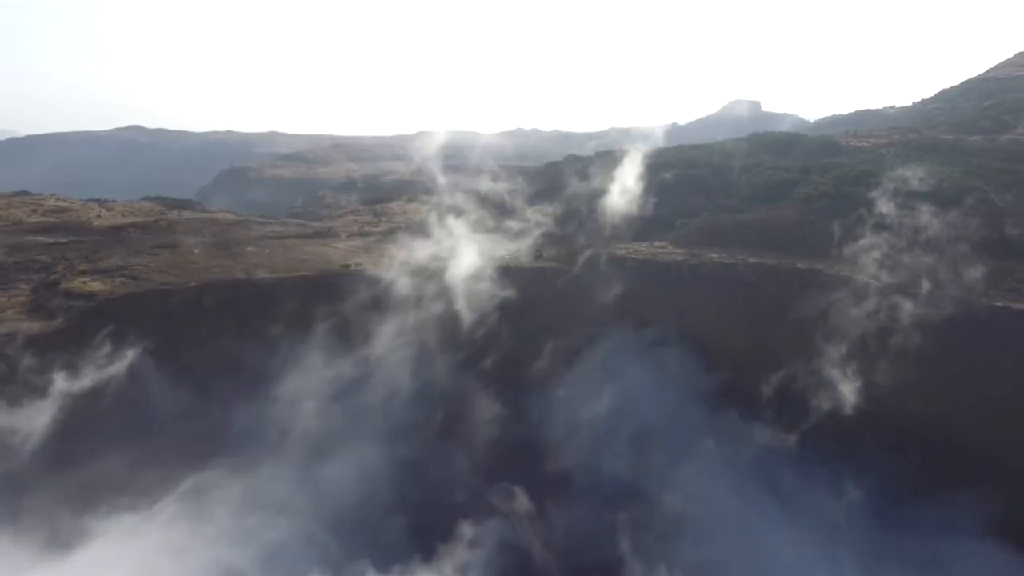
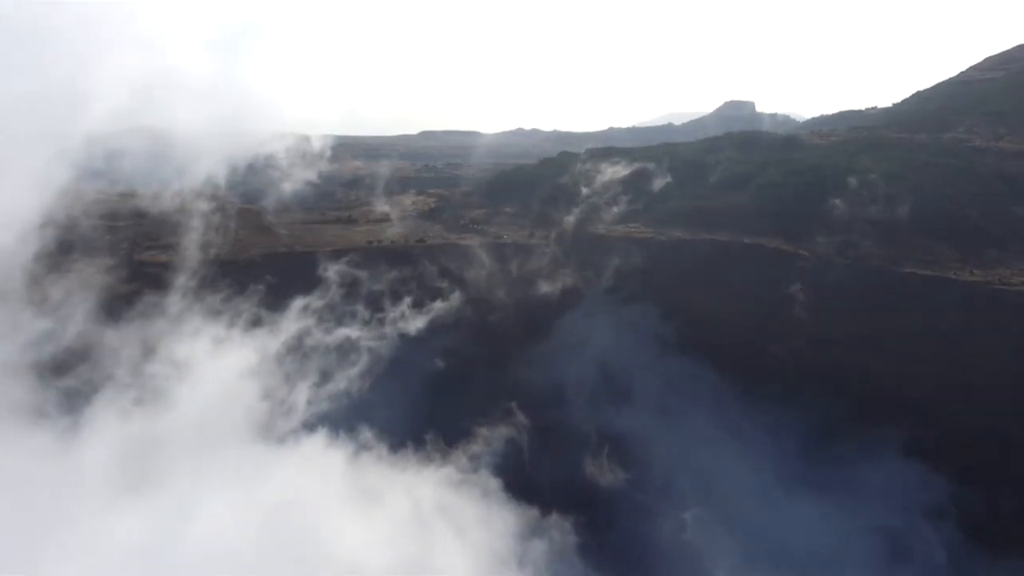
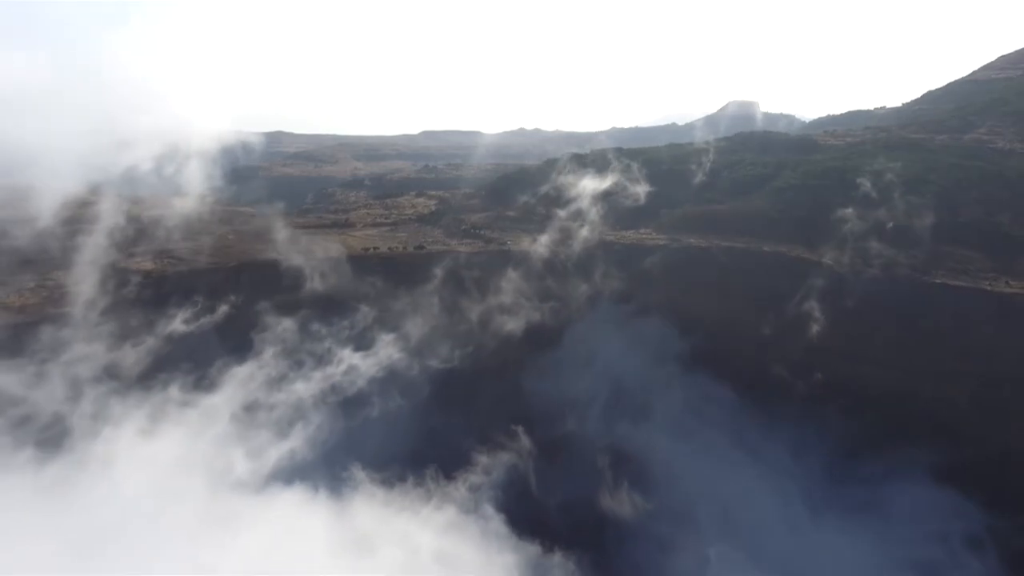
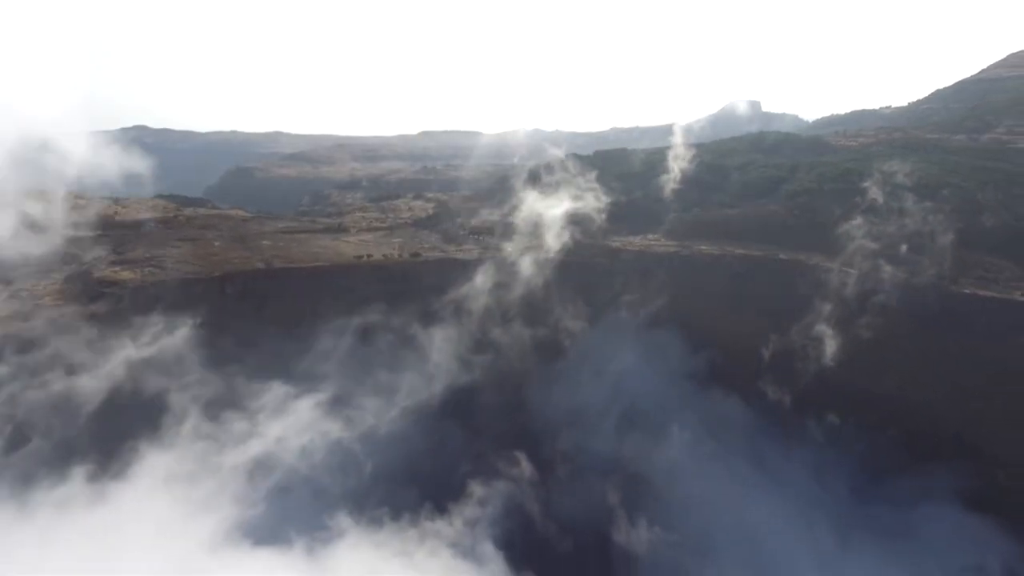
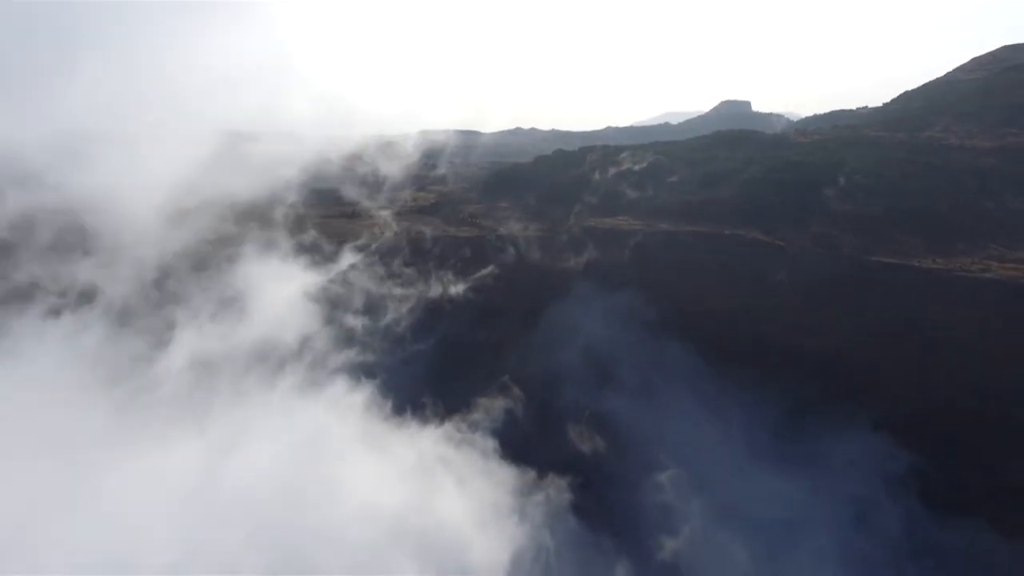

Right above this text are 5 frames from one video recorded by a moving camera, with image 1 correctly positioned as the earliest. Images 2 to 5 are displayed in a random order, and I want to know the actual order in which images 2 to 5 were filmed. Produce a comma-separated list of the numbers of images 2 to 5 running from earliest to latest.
4, 3, 2, 5
